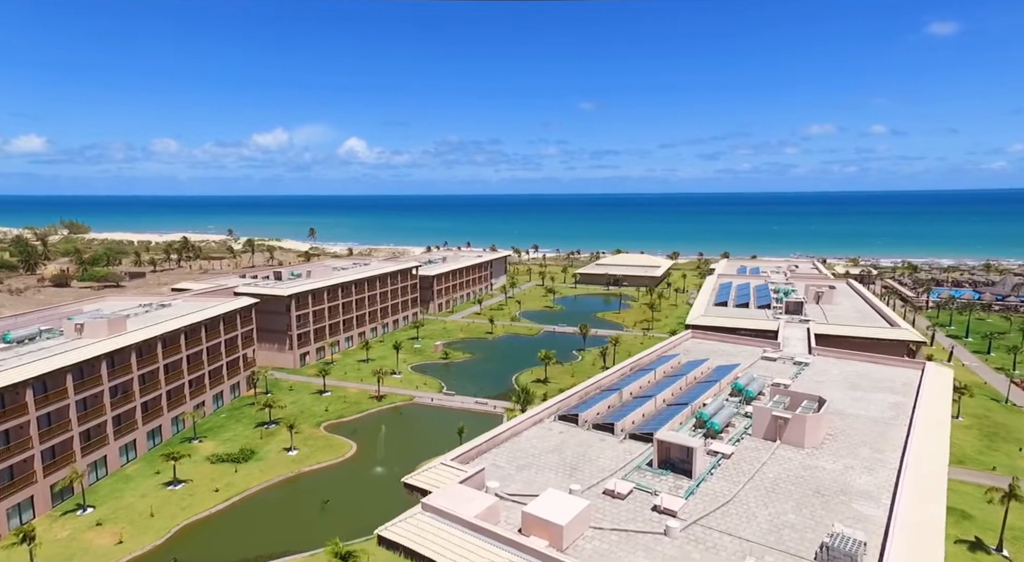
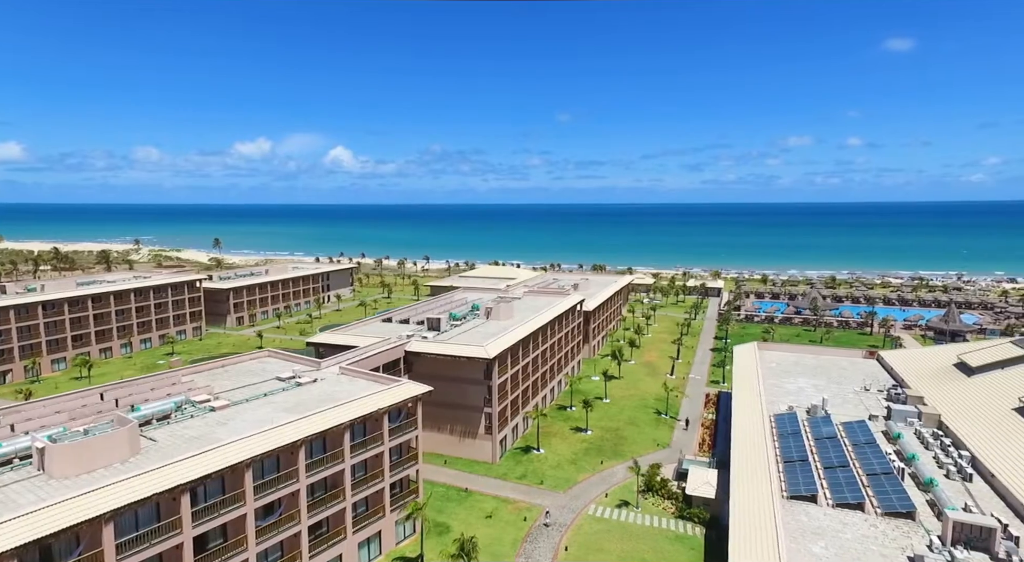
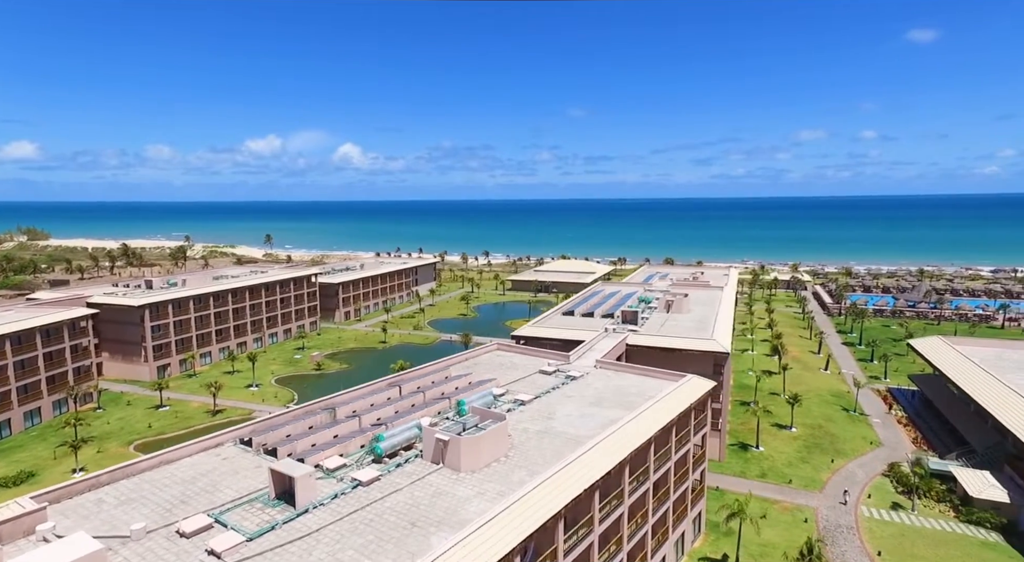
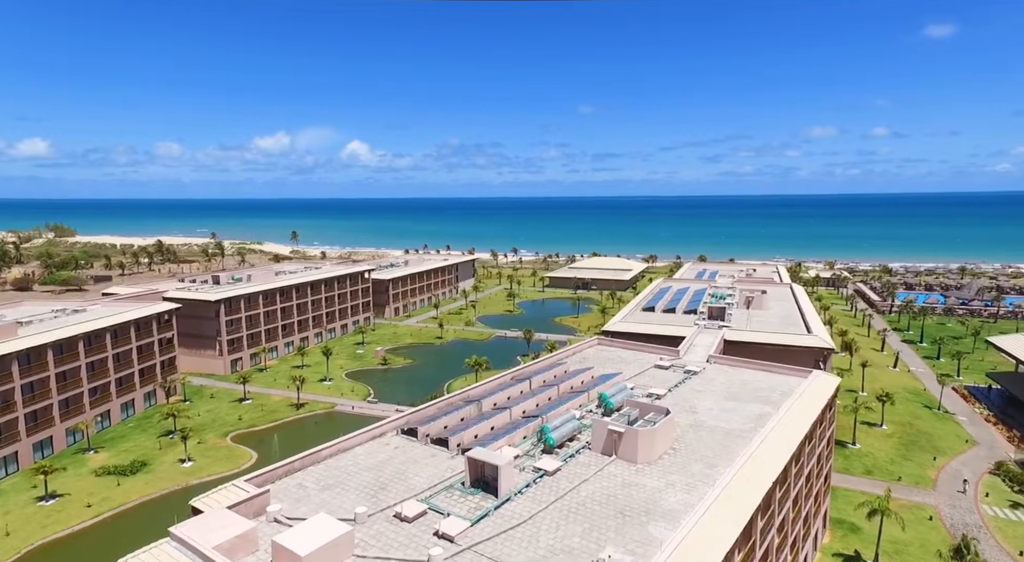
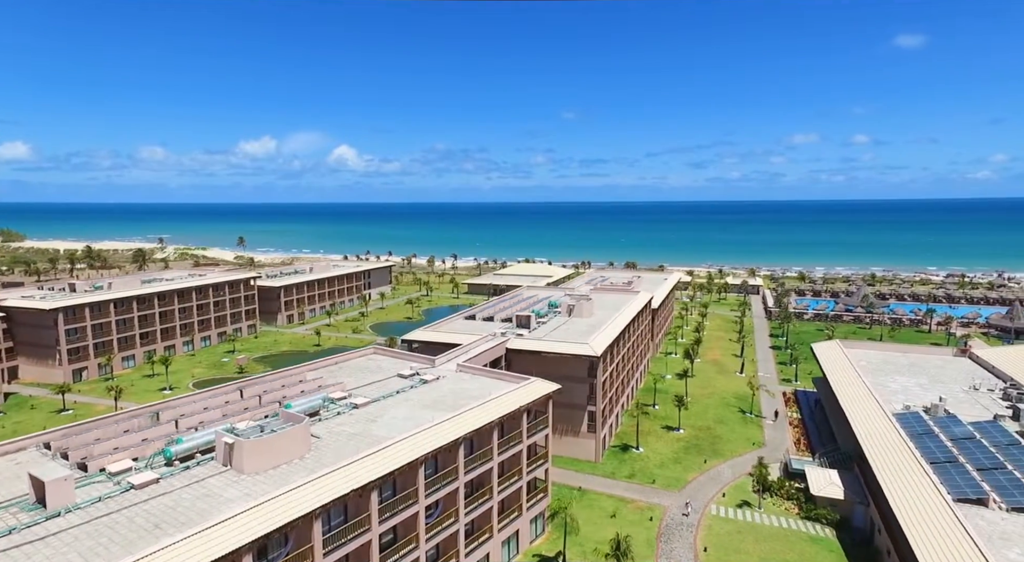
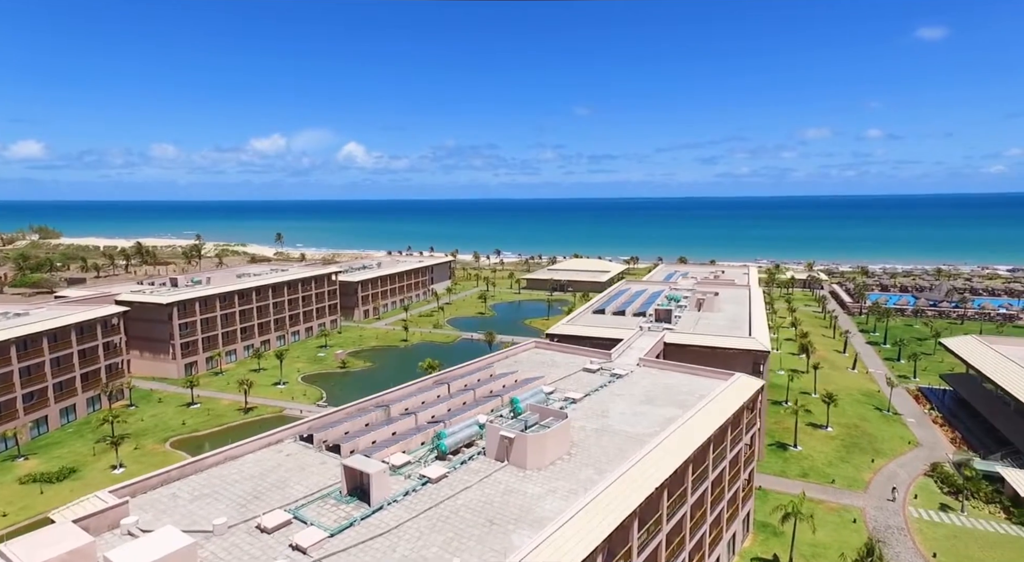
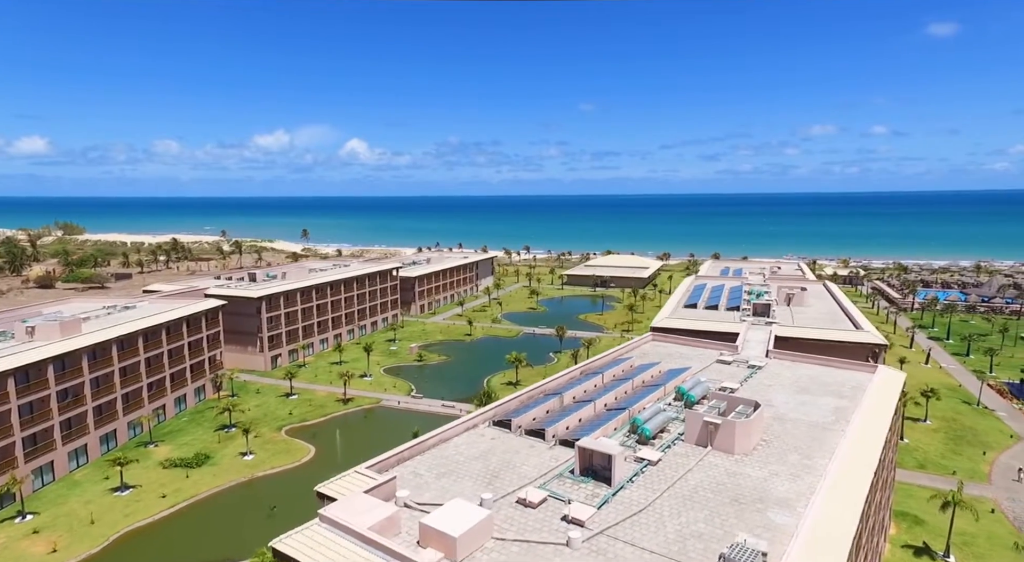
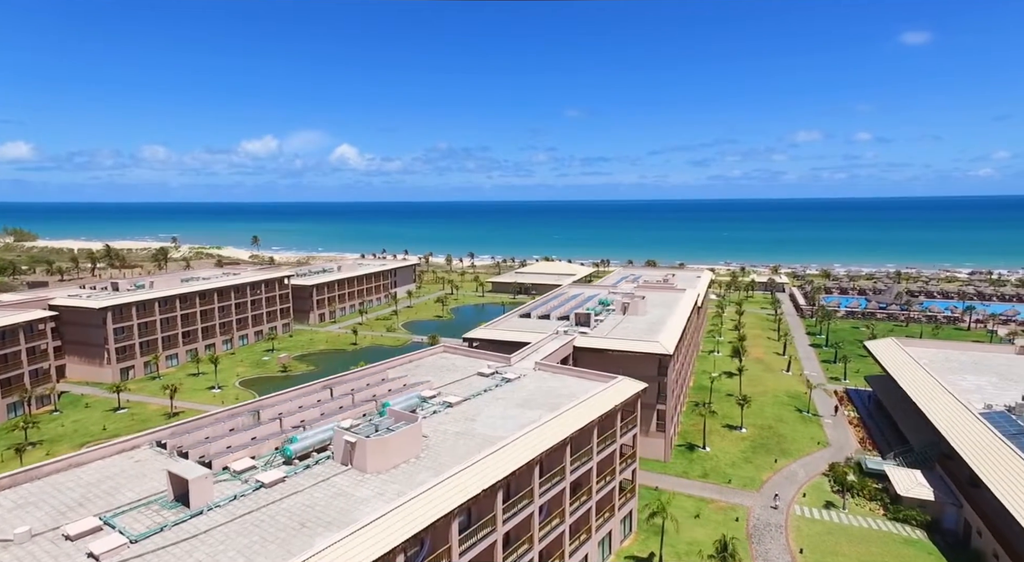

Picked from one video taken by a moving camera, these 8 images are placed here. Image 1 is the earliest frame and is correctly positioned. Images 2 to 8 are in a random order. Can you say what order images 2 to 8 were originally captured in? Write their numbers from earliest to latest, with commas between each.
7, 4, 6, 3, 8, 5, 2
